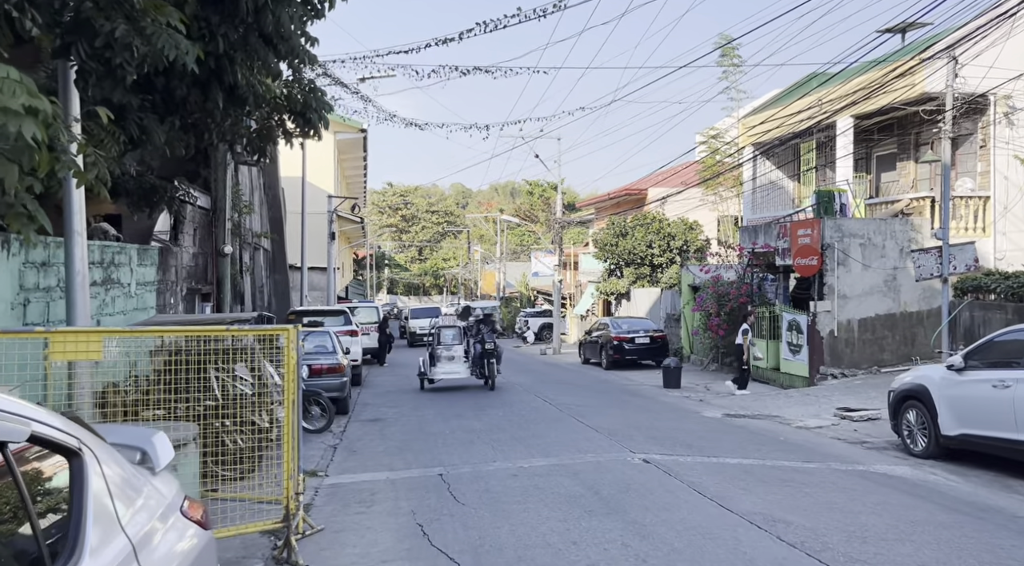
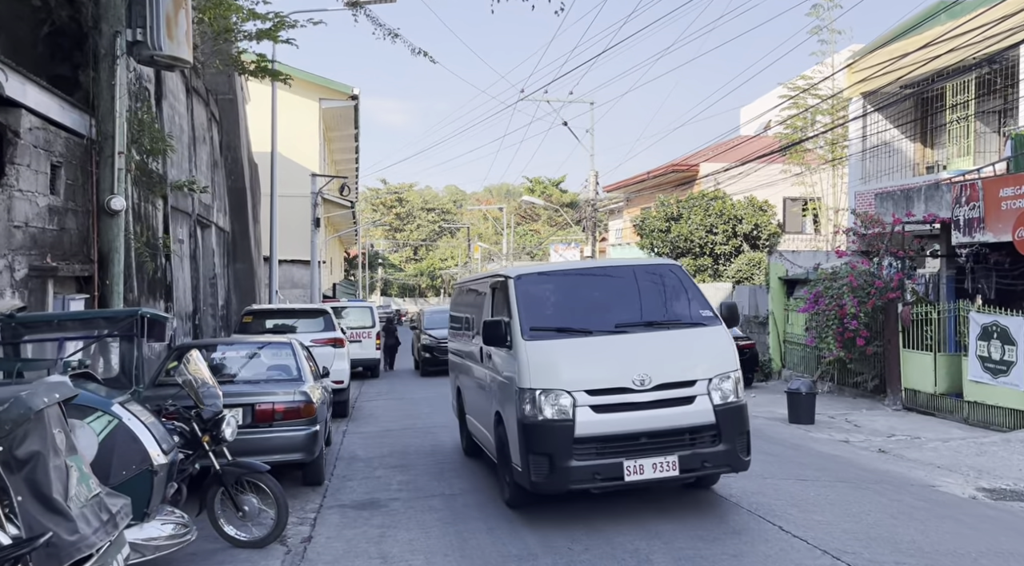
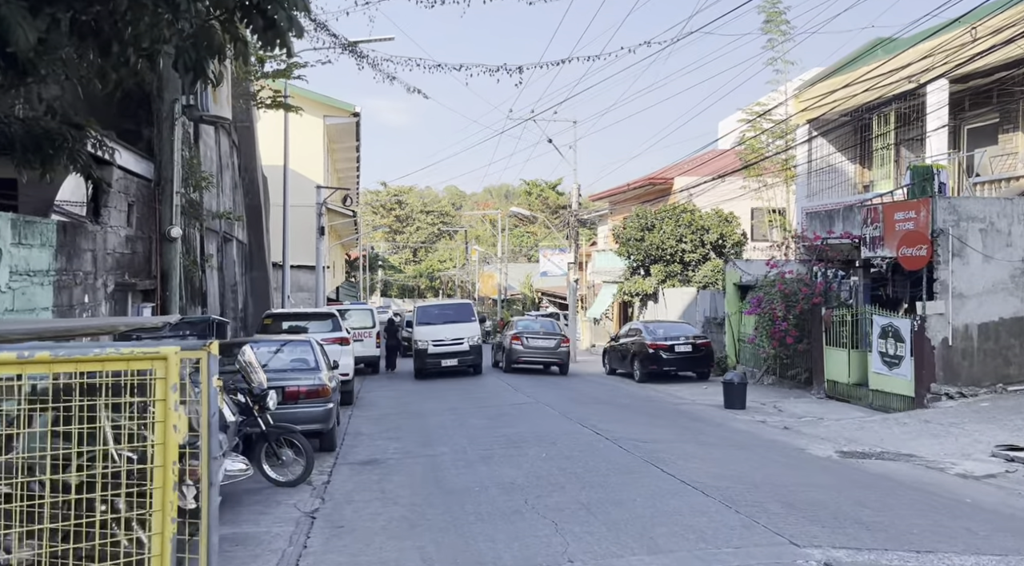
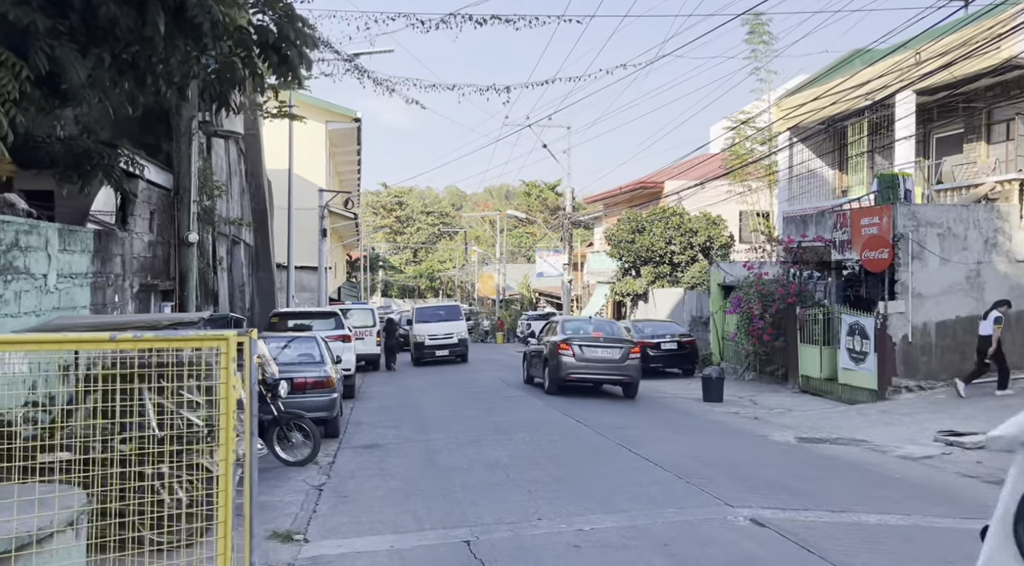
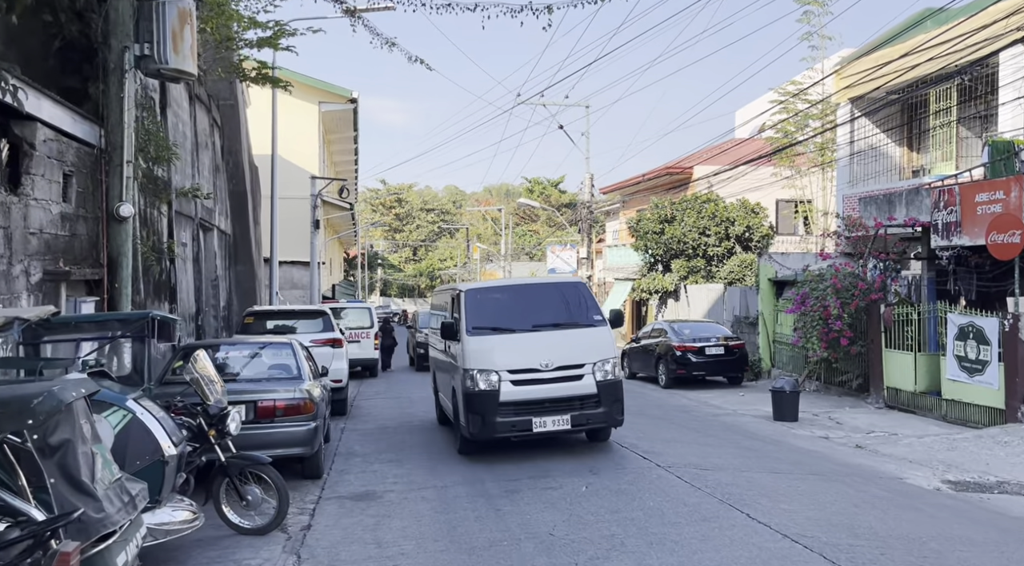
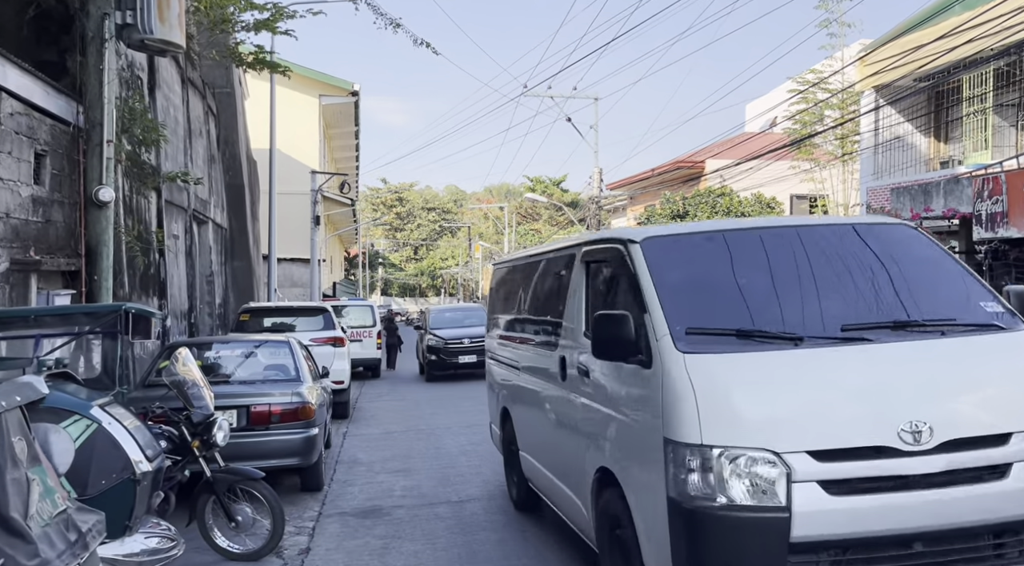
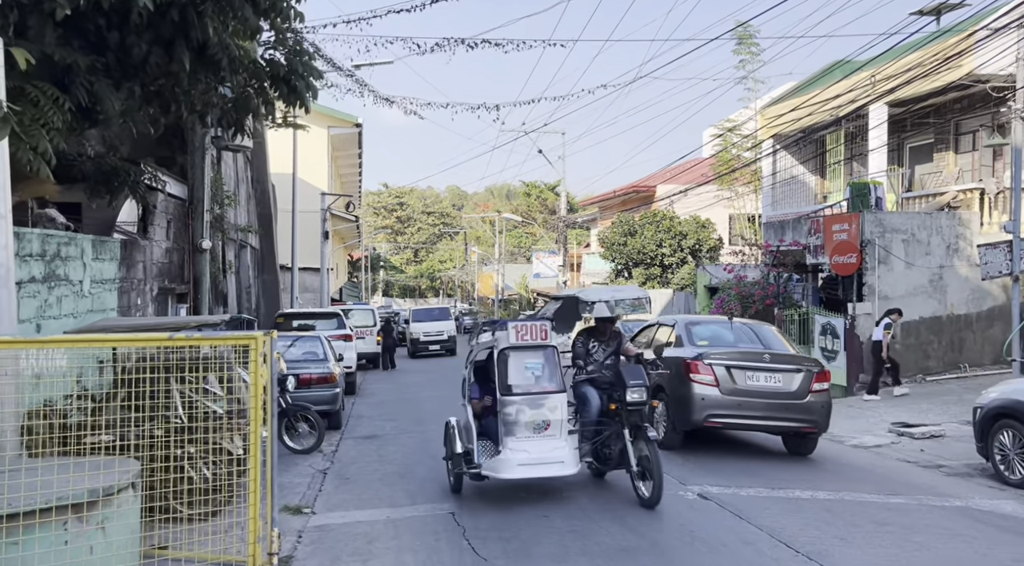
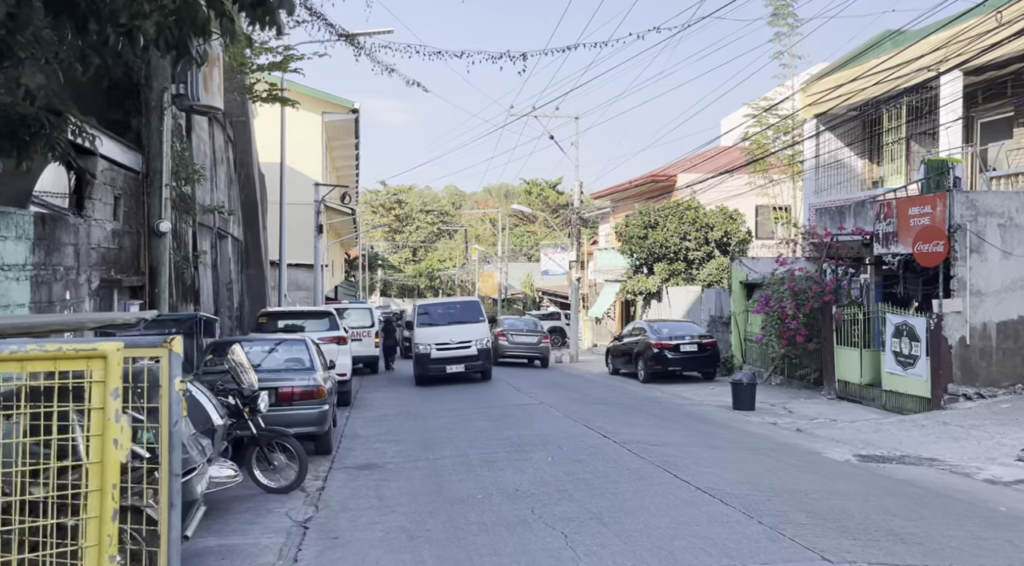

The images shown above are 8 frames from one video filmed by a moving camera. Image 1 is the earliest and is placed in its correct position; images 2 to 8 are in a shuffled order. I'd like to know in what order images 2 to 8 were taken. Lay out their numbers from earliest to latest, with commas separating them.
7, 4, 3, 8, 5, 2, 6
